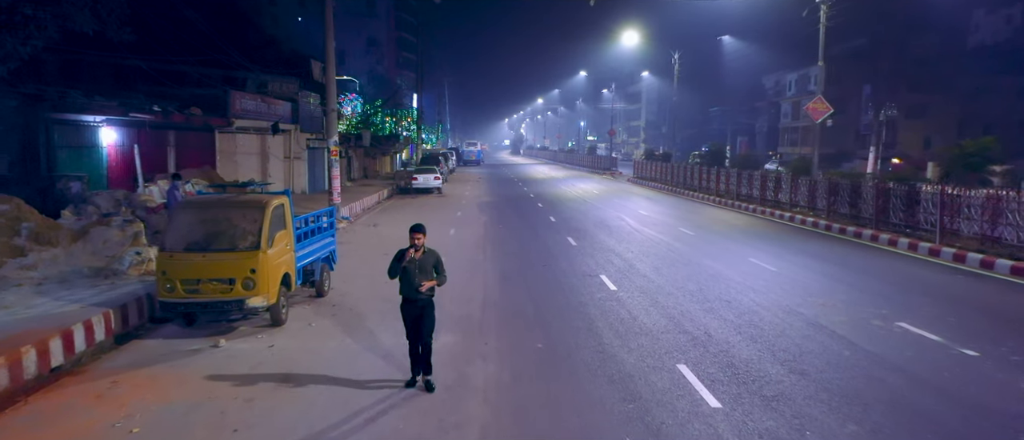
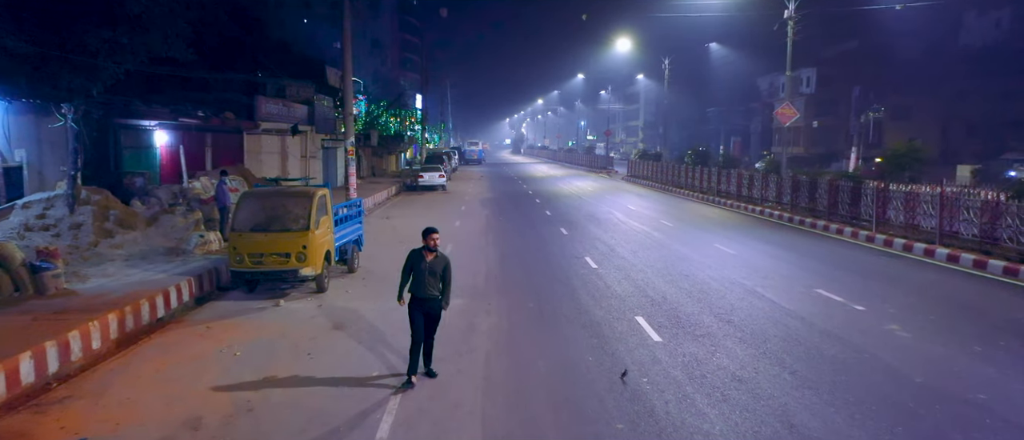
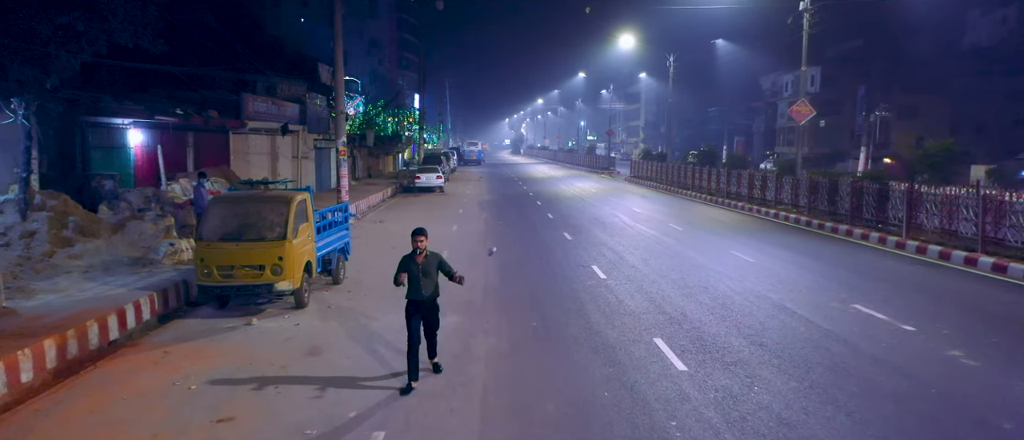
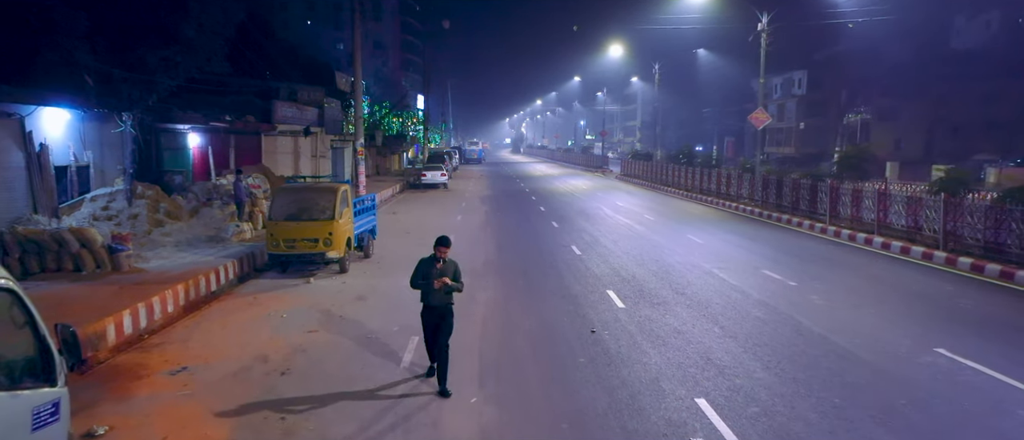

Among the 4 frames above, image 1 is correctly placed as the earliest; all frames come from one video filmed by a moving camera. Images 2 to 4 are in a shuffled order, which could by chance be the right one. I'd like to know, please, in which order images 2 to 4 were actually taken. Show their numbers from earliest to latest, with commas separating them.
3, 2, 4
